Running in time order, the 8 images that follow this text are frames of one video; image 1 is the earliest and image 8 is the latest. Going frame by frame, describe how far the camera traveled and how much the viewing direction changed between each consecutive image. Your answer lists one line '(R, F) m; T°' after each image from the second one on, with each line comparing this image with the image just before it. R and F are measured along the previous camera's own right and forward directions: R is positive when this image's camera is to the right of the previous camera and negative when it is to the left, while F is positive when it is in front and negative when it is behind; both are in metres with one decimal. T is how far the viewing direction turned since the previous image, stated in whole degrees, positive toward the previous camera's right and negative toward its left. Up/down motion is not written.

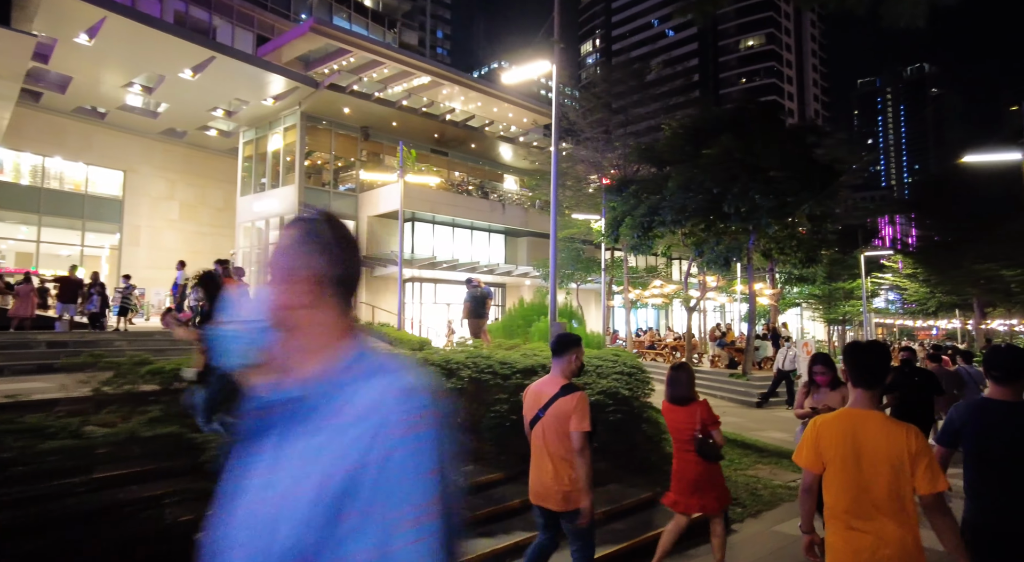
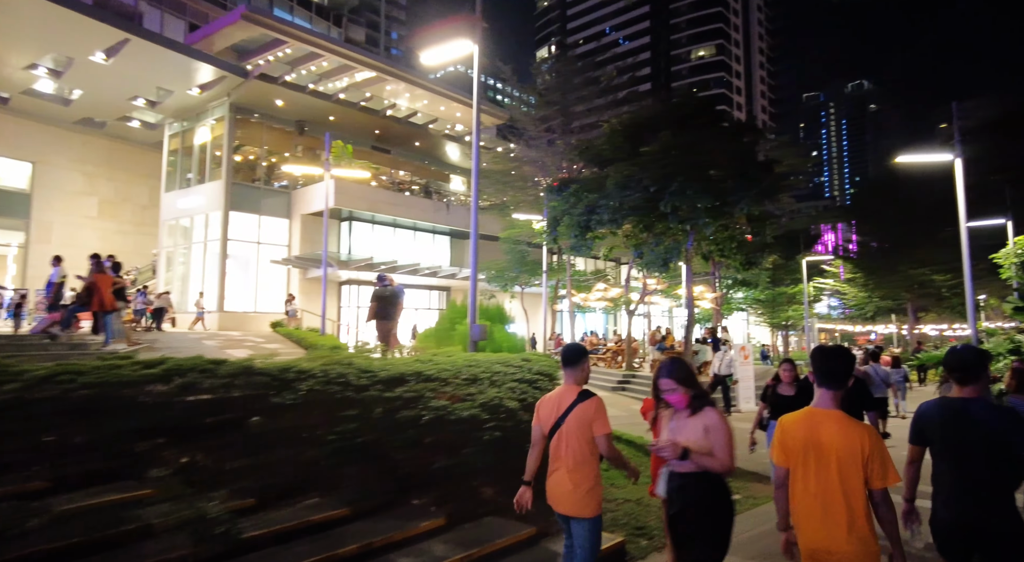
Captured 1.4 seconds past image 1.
(+0.7, +0.8) m; +4°
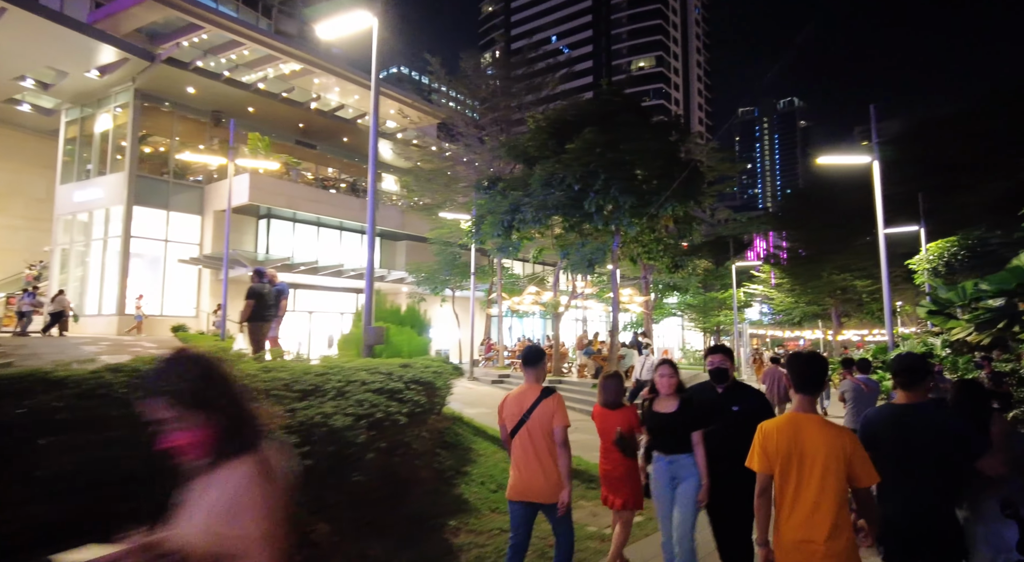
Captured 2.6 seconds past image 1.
(+0.7, +0.8) m; +5°
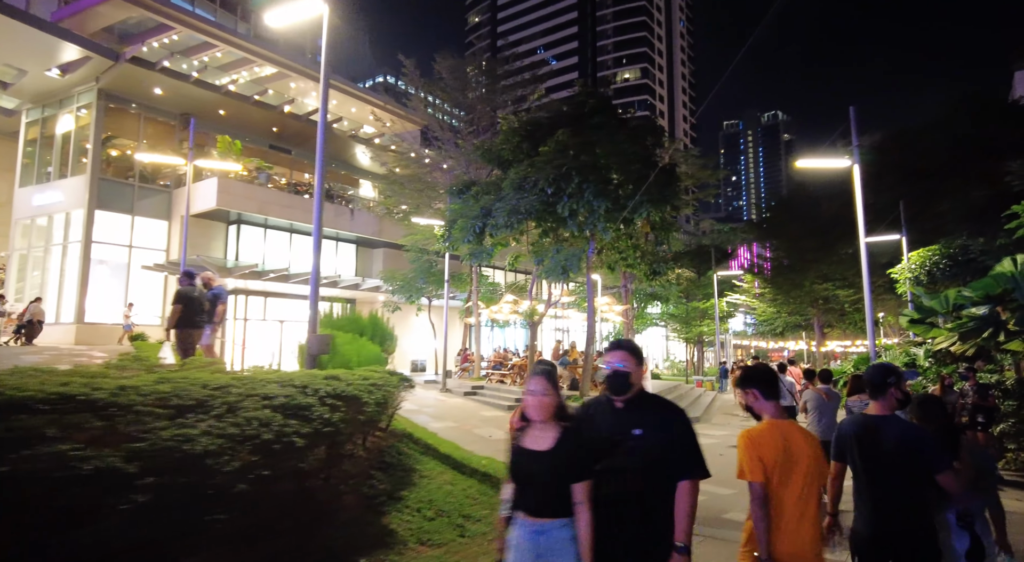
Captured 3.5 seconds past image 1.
(+0.4, +0.6) m; +1°
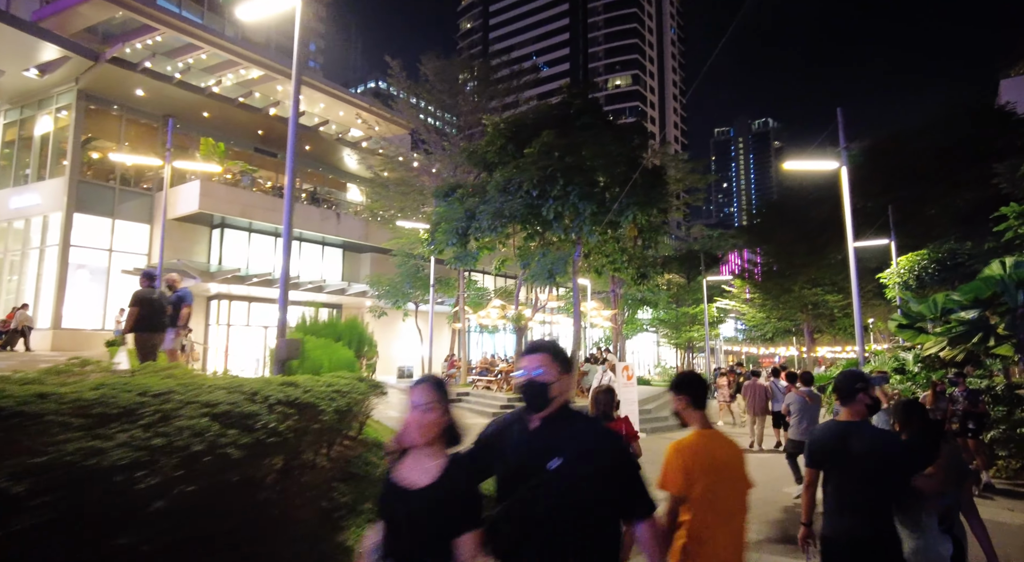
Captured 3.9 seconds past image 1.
(+0.2, +0.3) m; +1°
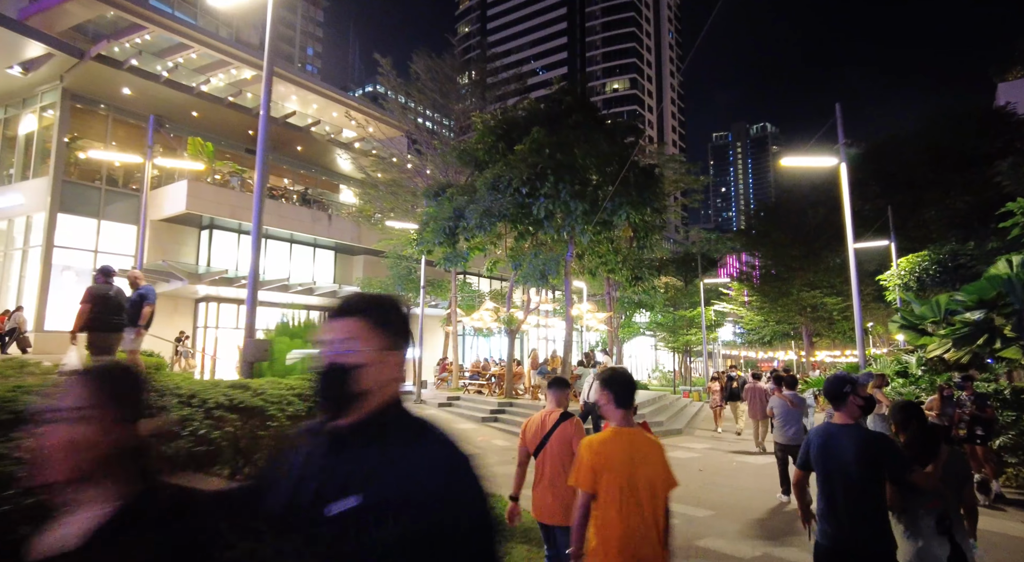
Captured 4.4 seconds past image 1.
(+0.2, +0.4) m; 0°
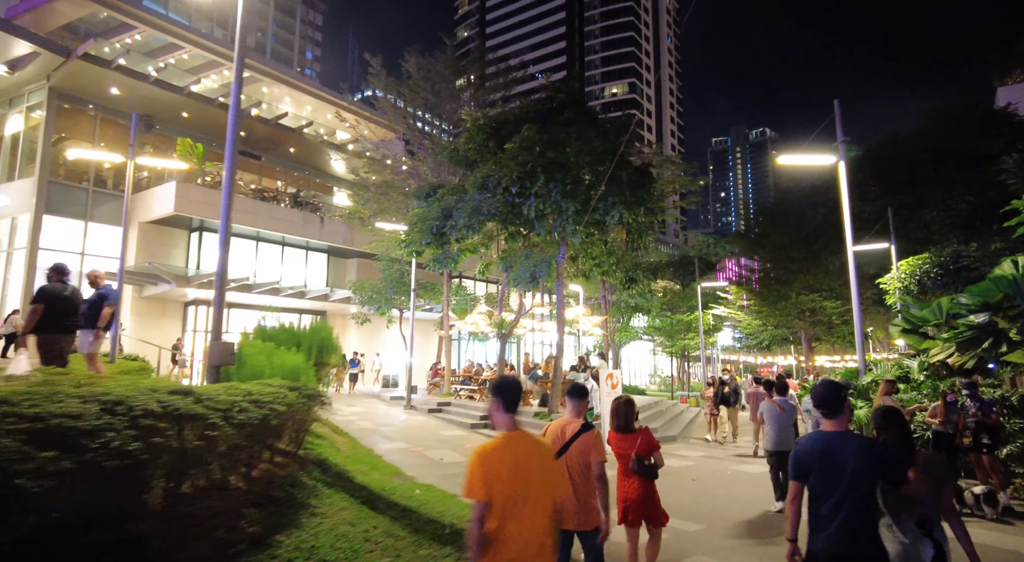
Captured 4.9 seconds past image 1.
(+0.2, +0.4) m; 0°
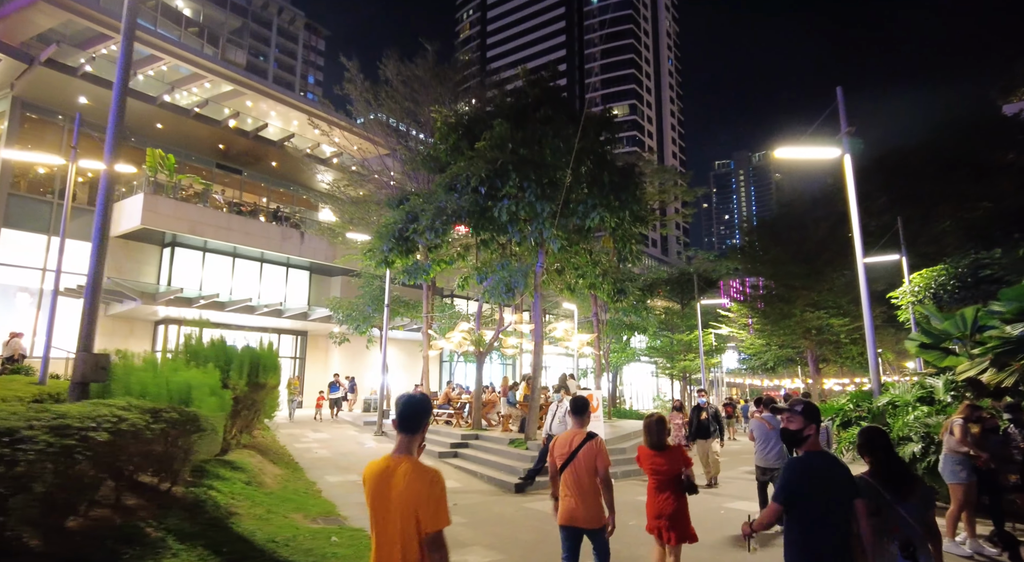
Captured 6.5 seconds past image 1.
(+0.7, +1.3) m; 0°
